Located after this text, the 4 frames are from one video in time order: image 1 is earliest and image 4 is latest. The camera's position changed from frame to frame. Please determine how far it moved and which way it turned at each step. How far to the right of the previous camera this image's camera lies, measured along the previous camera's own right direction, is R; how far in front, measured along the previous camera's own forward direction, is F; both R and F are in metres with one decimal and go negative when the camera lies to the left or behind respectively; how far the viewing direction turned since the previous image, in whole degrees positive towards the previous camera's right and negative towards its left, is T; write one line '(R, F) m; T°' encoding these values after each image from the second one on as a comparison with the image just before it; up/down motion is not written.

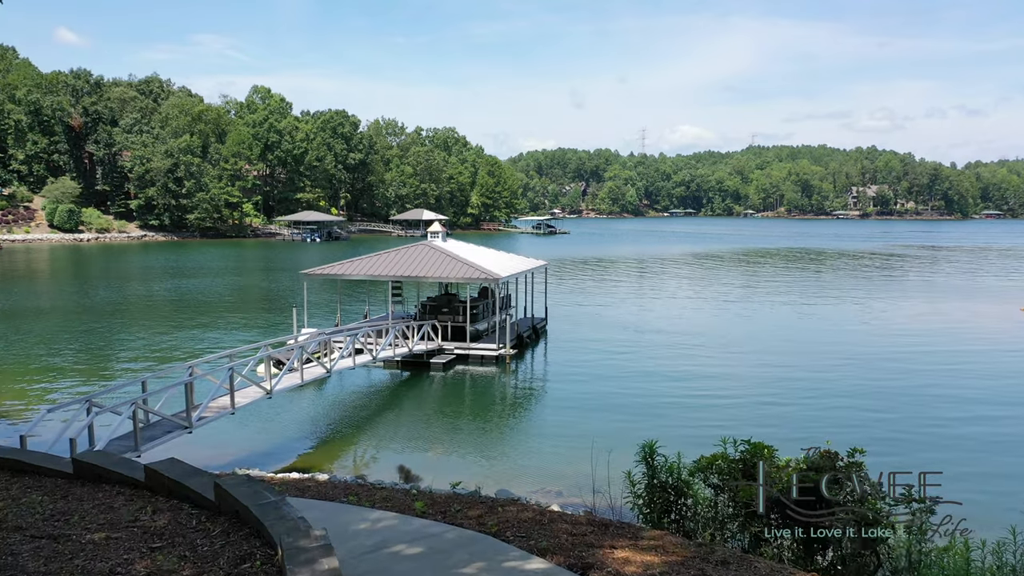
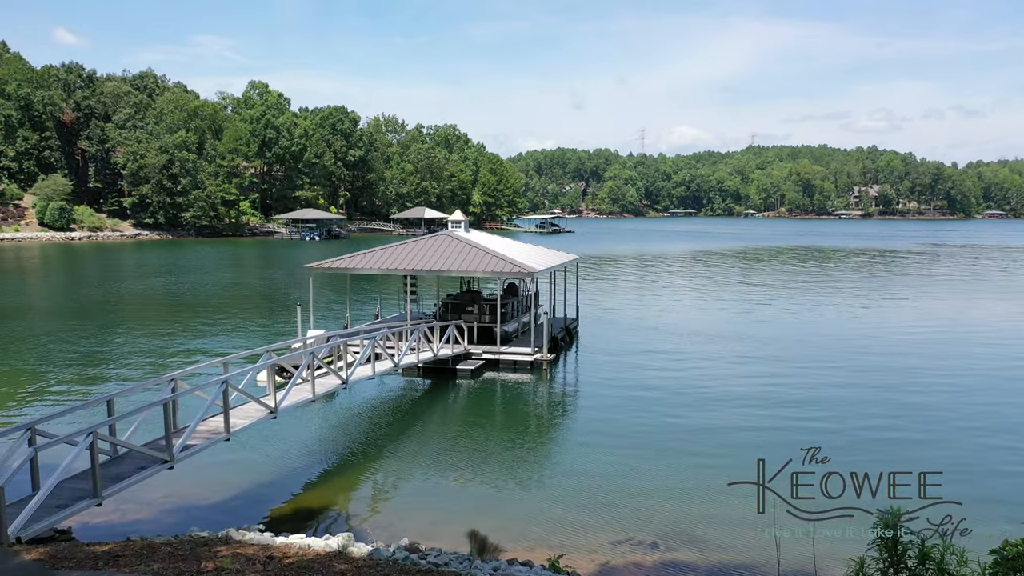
(-0.9, +2.4) m; 0°
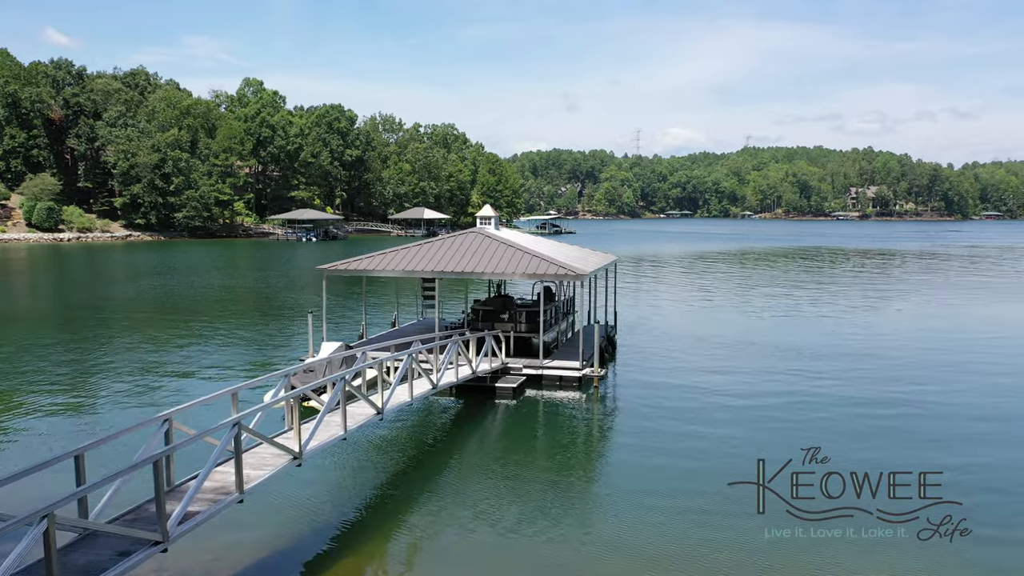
(-1.0, +2.1) m; +1°
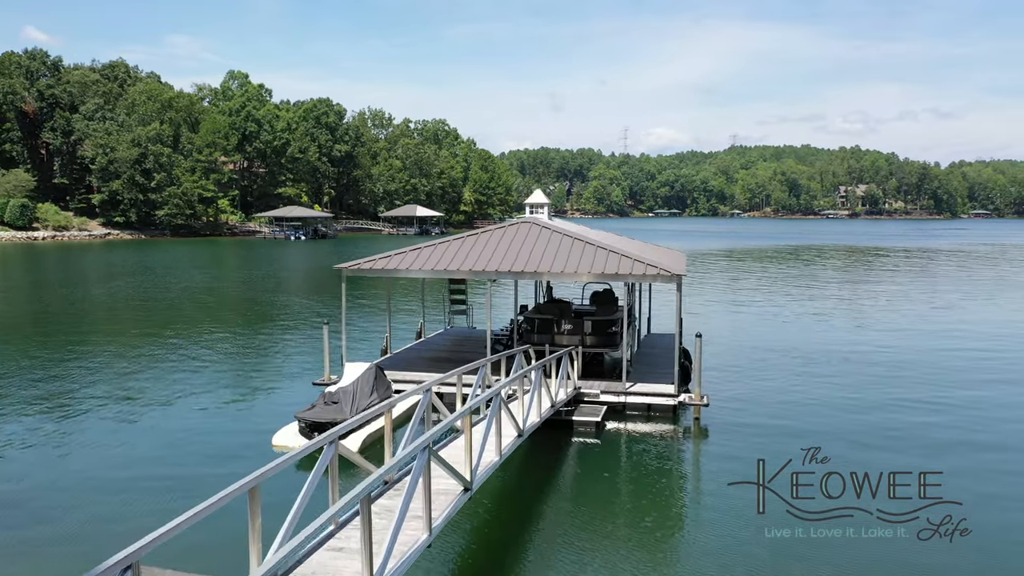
(-1.3, +3.1) m; +1°
